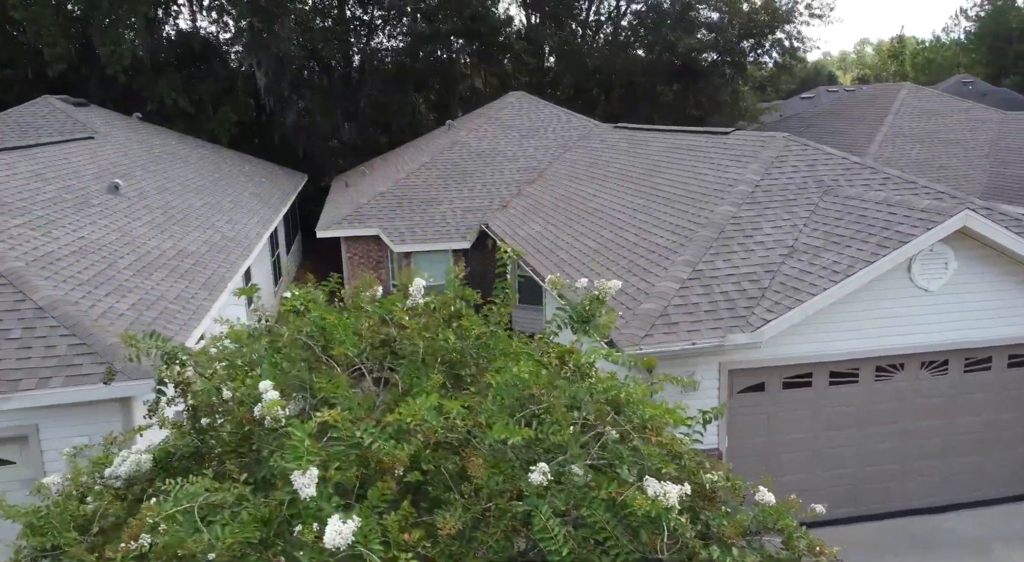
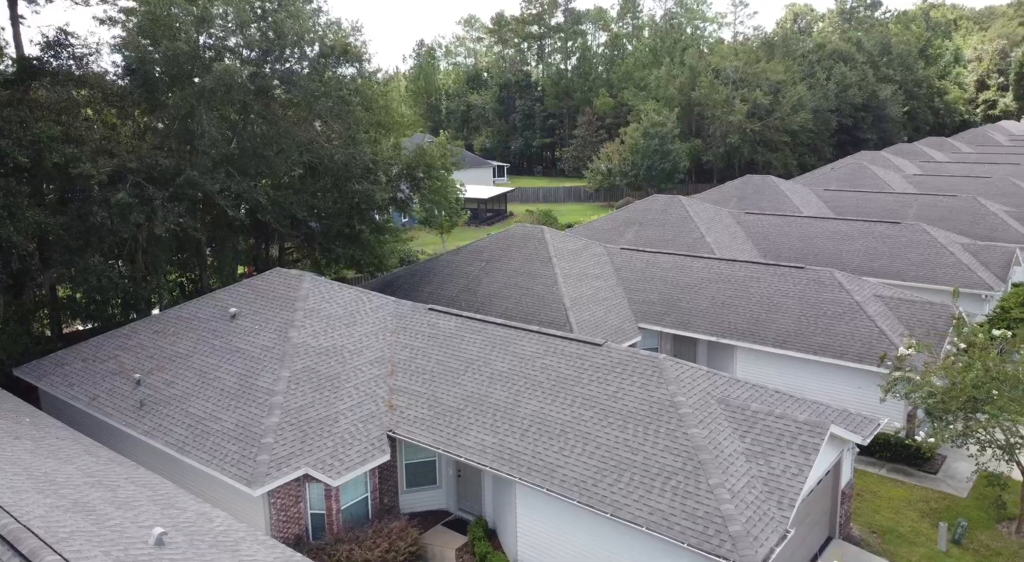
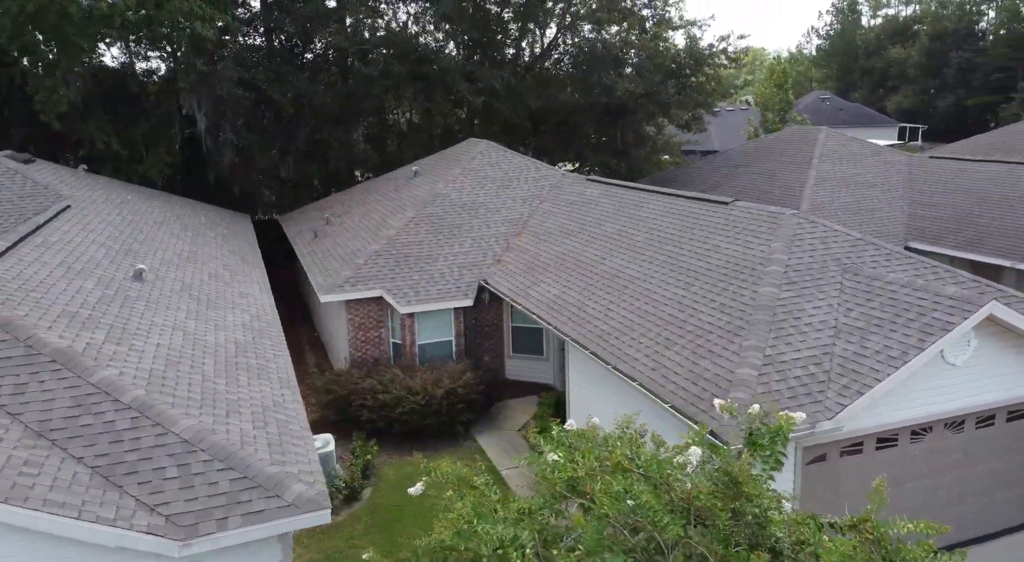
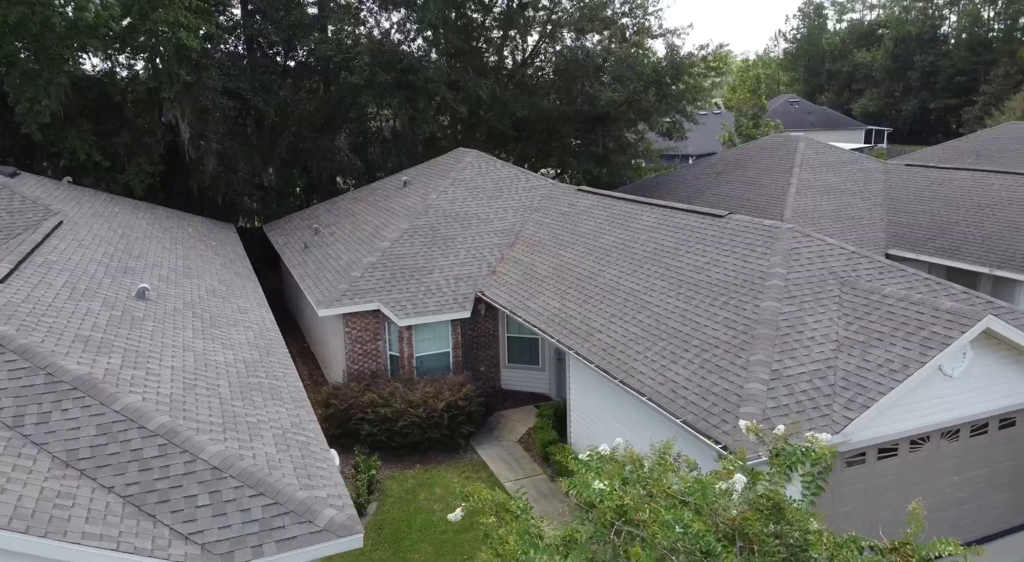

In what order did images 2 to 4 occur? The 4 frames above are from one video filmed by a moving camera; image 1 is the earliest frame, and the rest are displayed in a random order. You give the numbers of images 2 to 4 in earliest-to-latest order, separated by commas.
3, 4, 2
